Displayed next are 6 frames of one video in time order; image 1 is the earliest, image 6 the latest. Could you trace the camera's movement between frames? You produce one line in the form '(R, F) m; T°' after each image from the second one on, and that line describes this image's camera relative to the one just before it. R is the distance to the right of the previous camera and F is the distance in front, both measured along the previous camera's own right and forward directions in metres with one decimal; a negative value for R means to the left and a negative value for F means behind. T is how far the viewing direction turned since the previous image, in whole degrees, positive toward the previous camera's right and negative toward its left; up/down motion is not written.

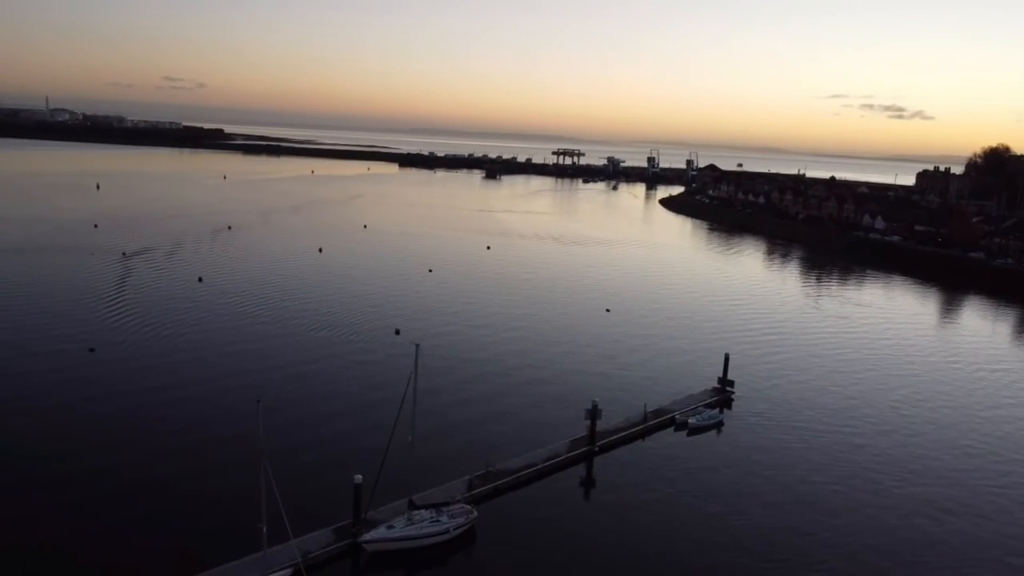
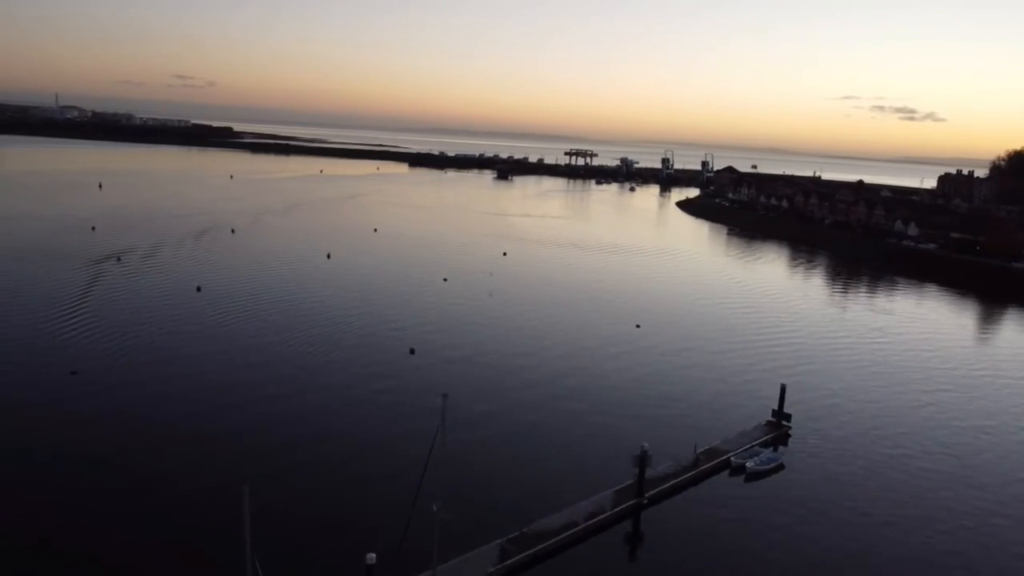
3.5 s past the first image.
(-0.2, +0.8) m; -1°
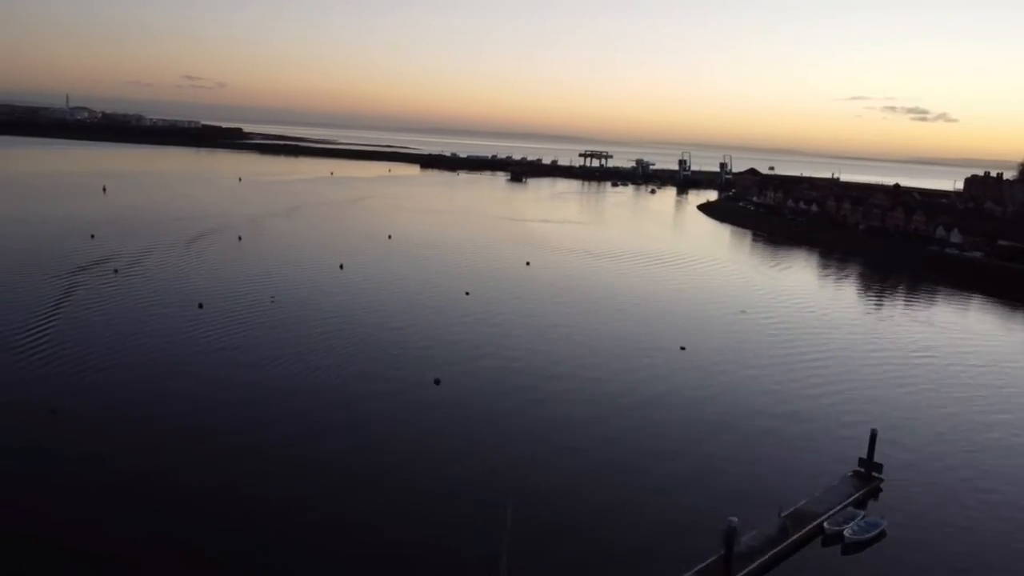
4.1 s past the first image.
(-0.2, +0.9) m; -1°
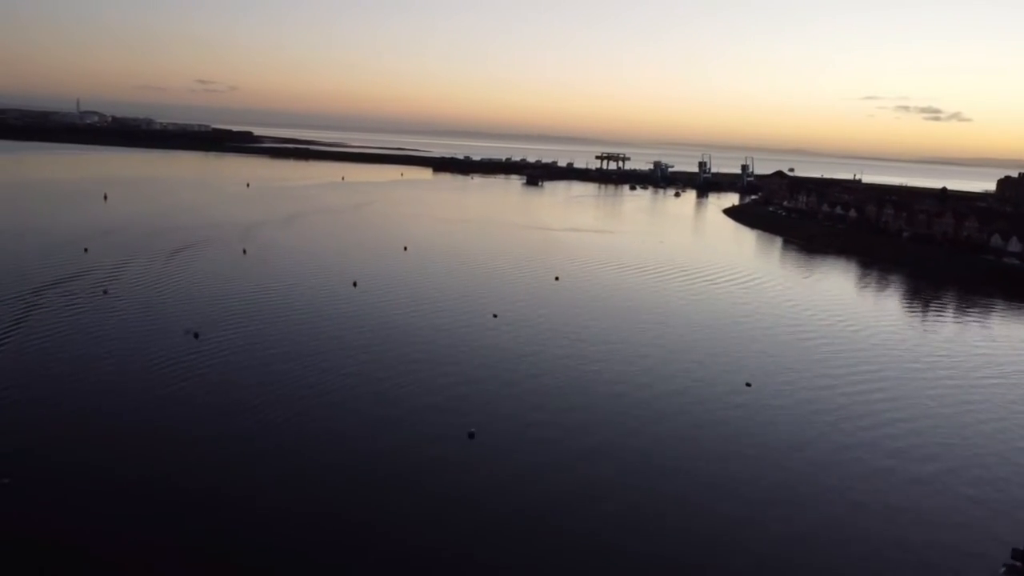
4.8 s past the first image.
(-0.3, +1.1) m; -1°
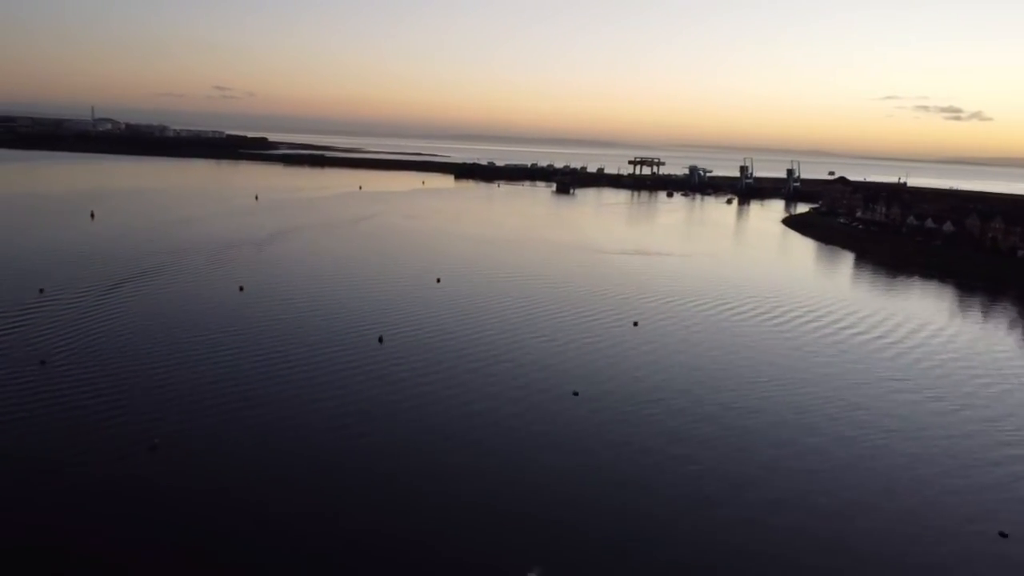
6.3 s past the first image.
(-0.6, +2.7) m; -1°
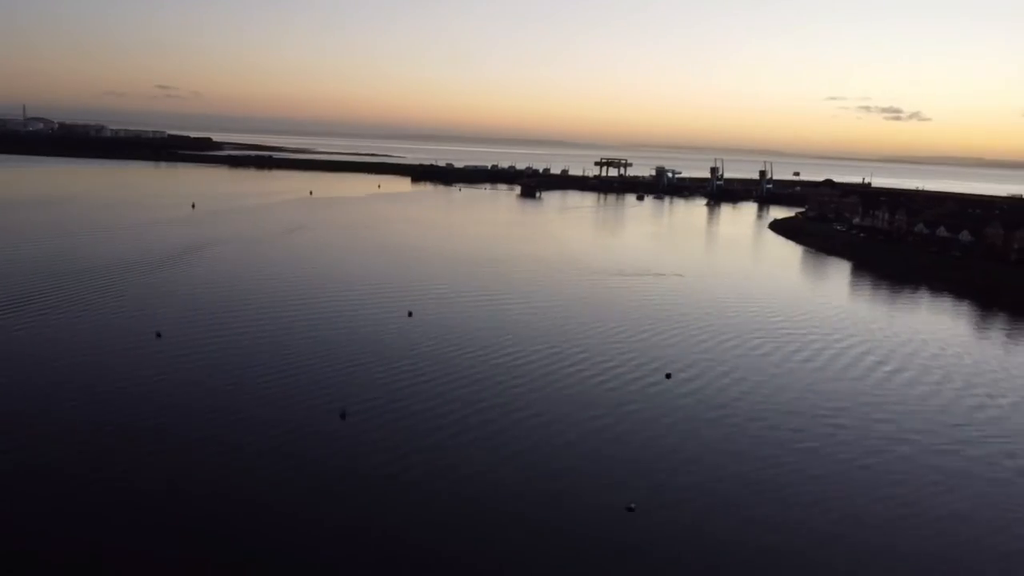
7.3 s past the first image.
(-0.4, +2.2) m; +3°
